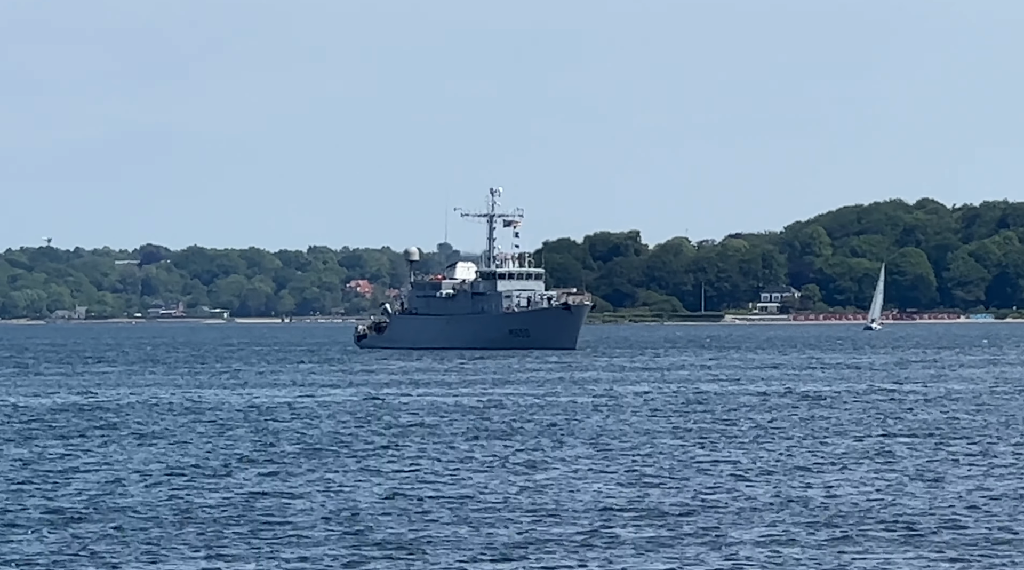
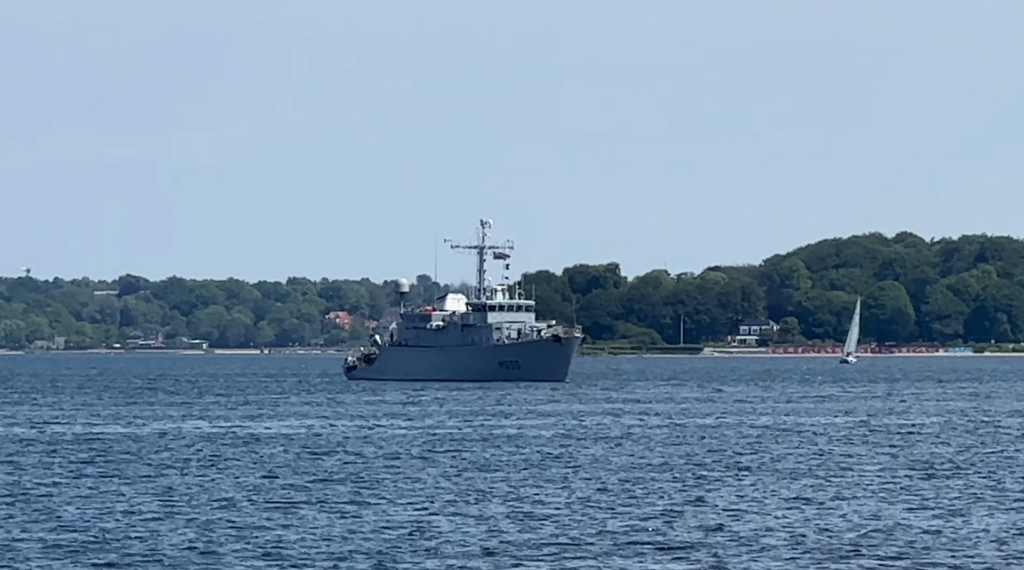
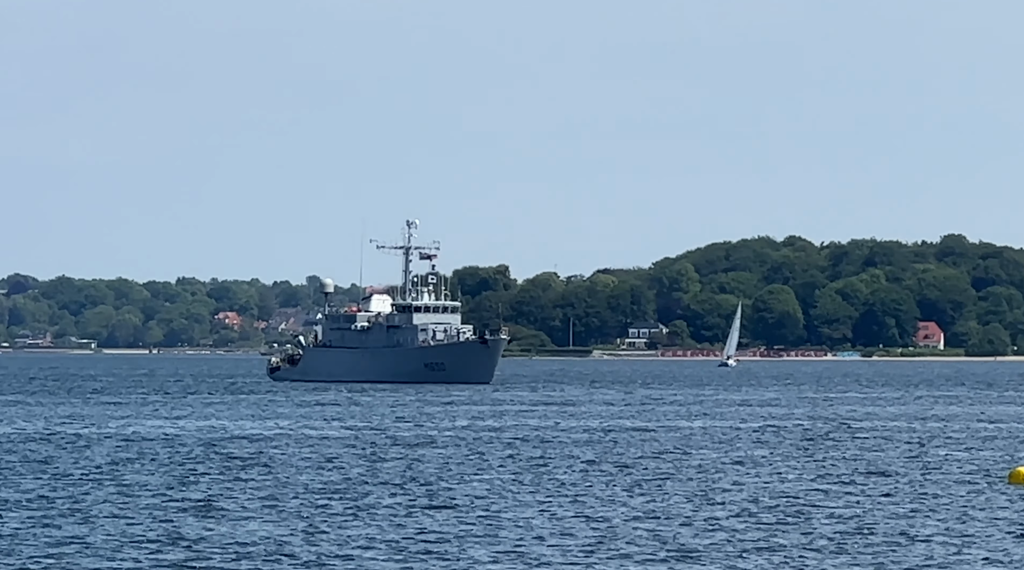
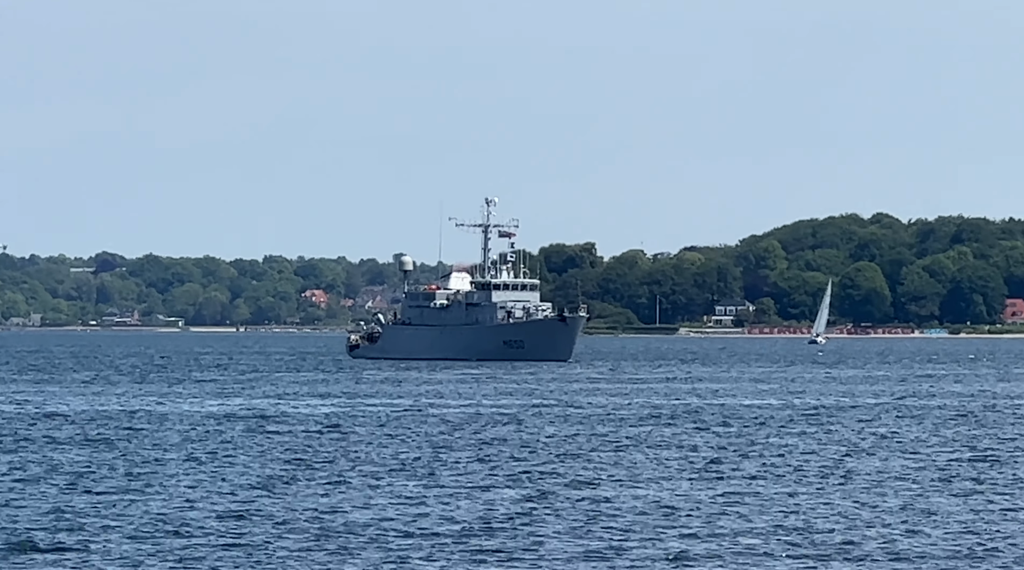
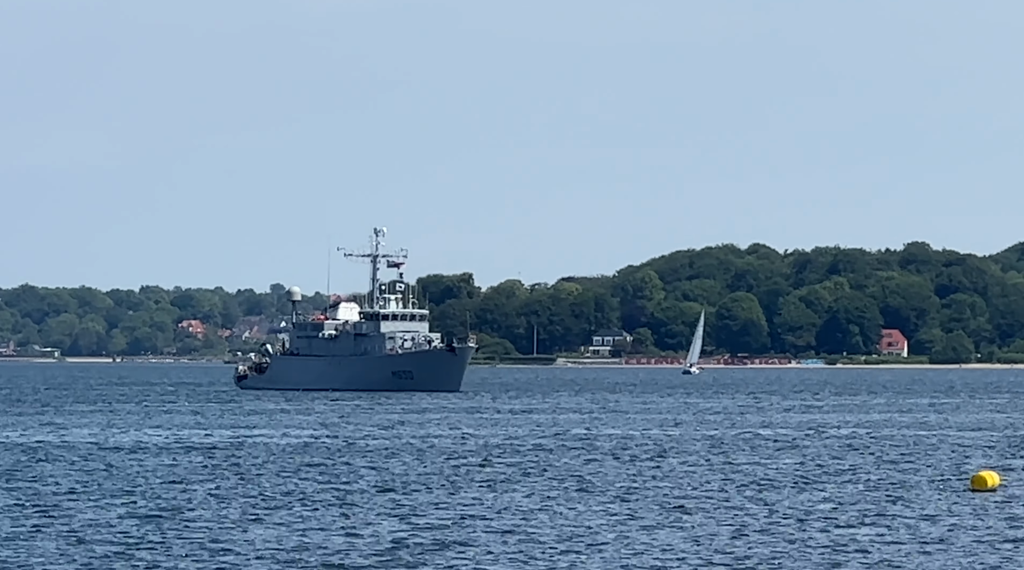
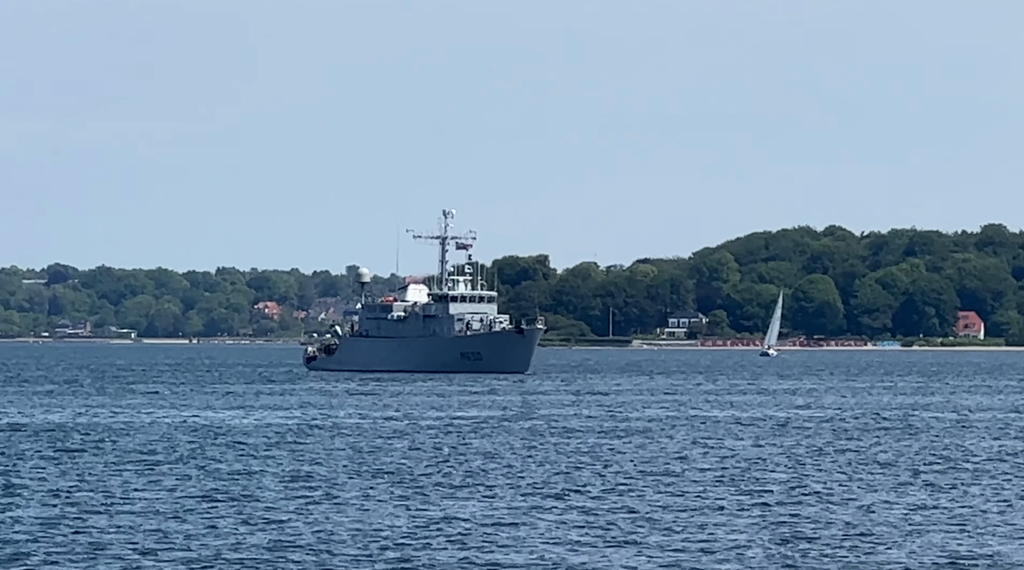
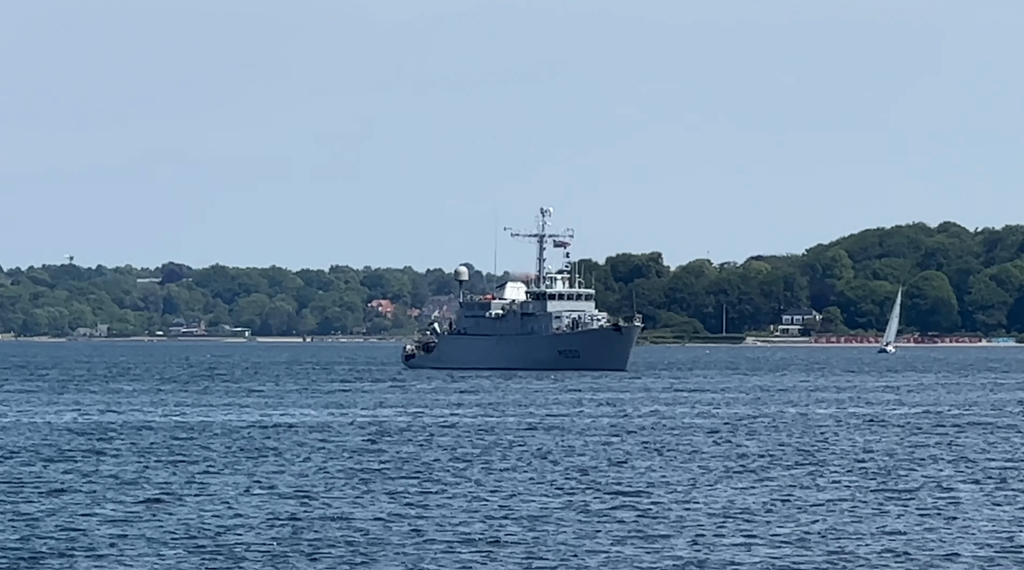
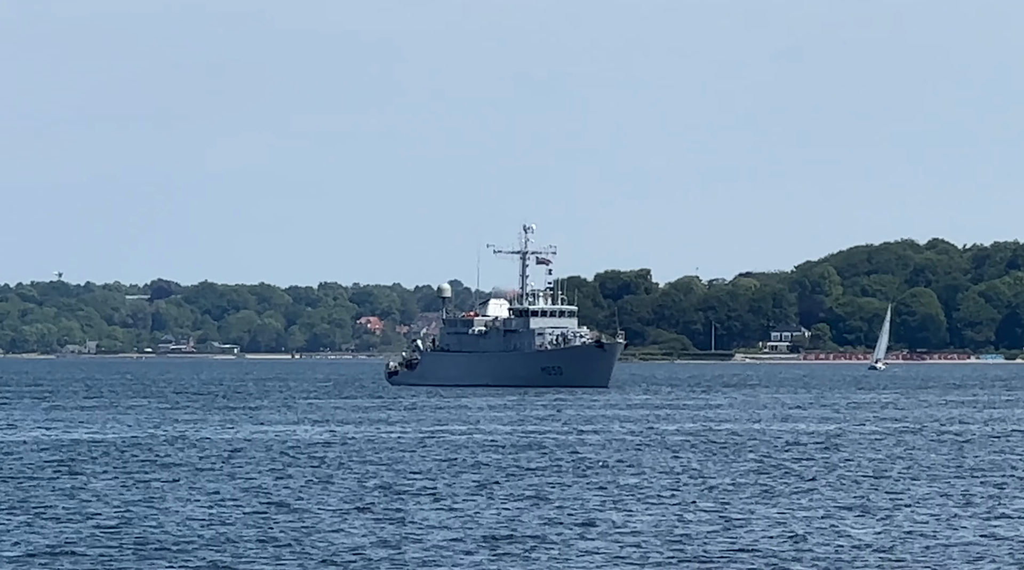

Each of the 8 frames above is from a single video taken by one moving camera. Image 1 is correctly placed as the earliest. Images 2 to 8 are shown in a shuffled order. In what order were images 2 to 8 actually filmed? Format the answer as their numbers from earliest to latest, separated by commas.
2, 8, 7, 4, 6, 3, 5
